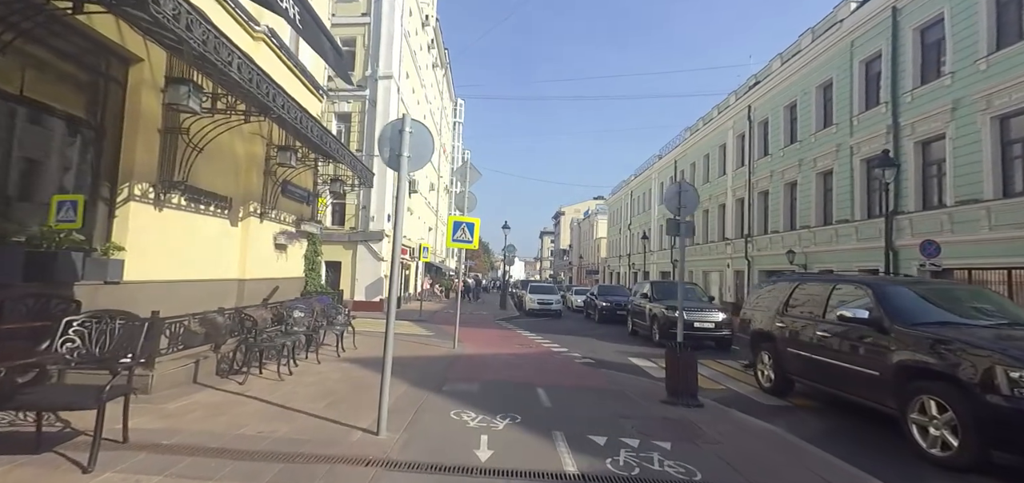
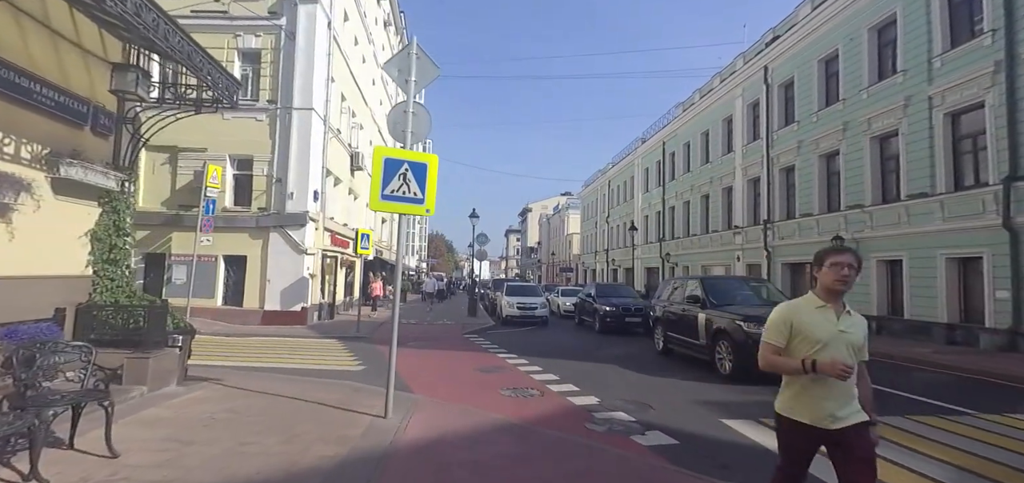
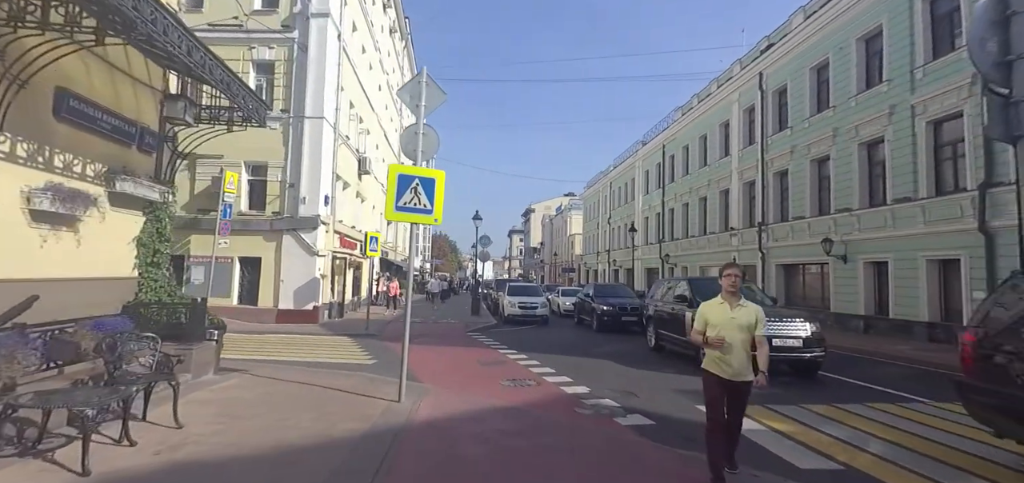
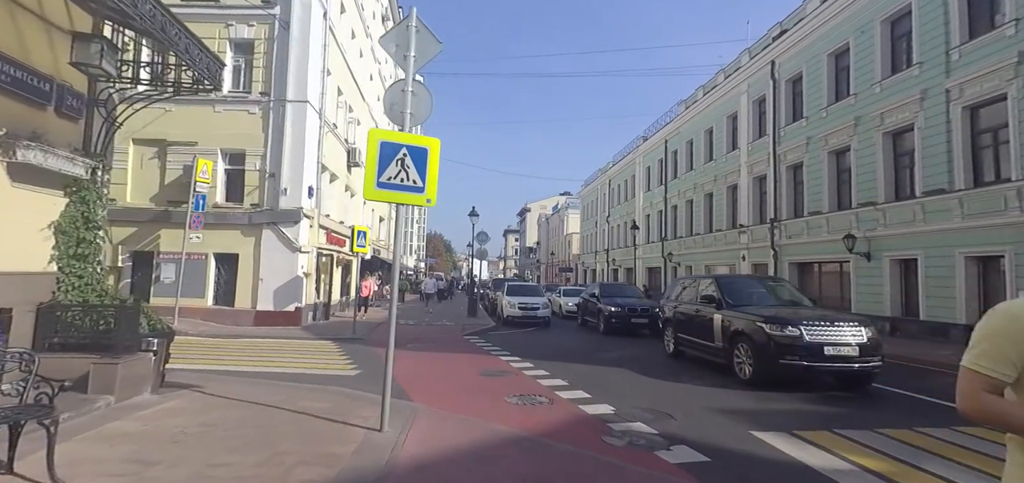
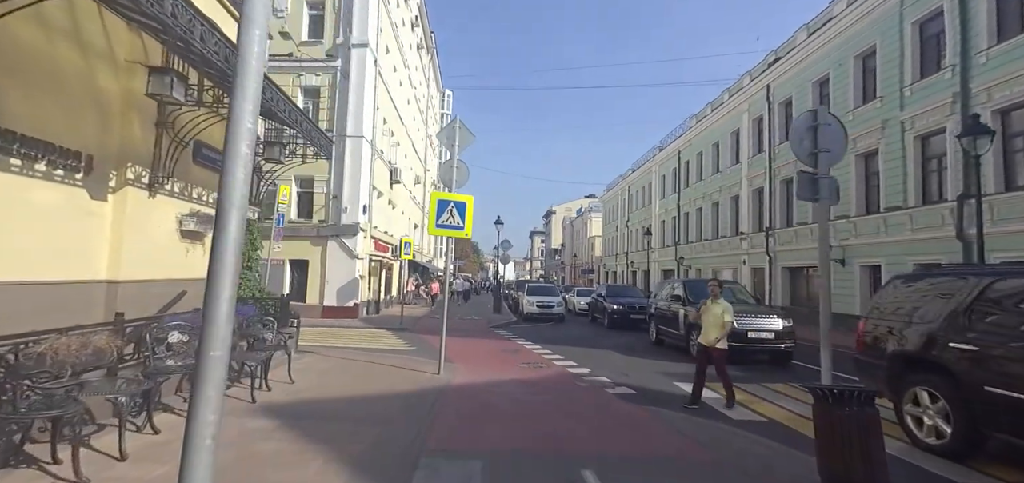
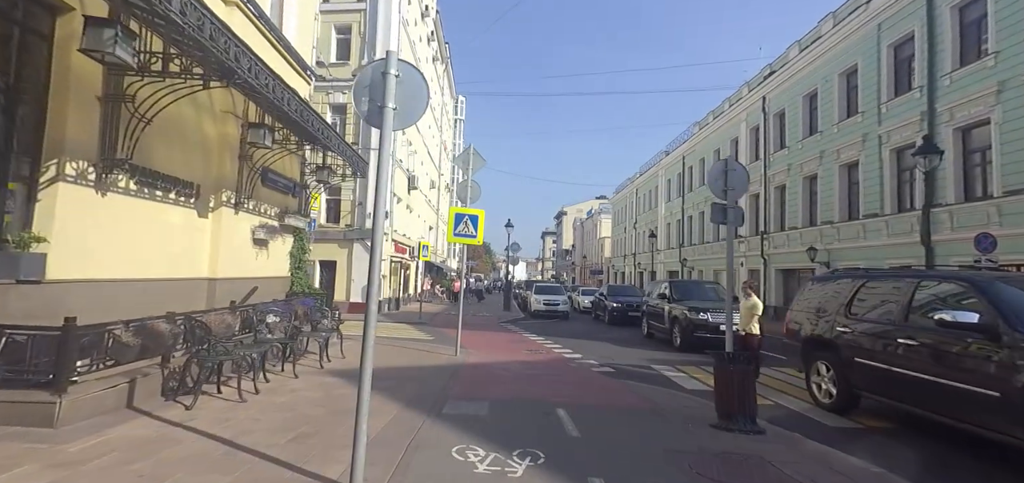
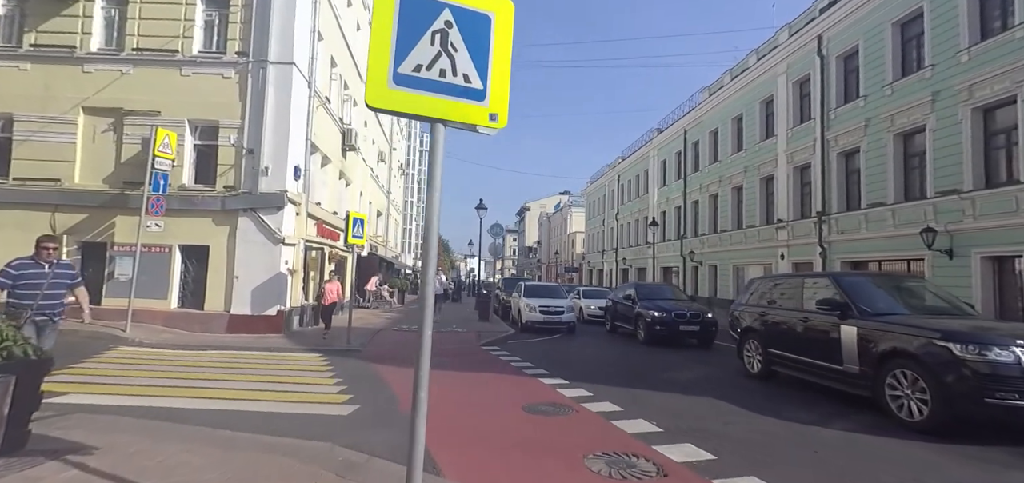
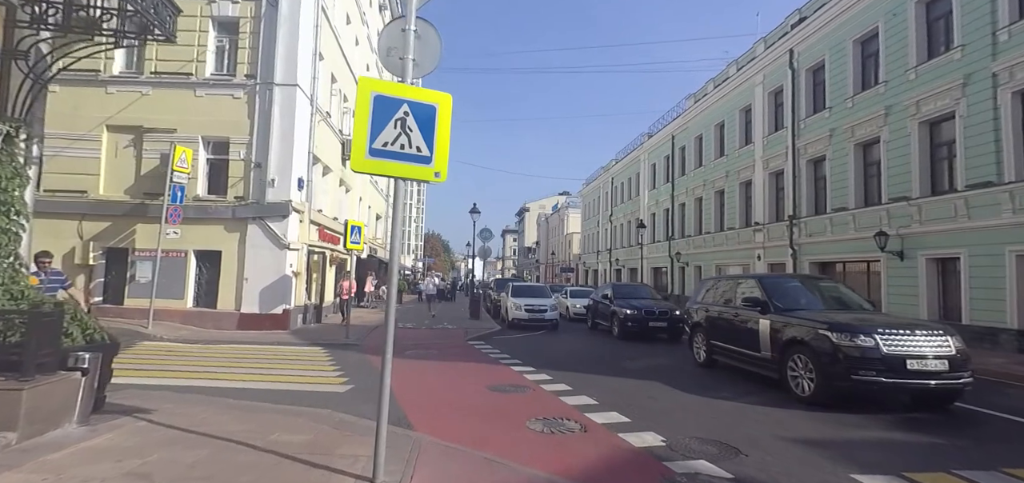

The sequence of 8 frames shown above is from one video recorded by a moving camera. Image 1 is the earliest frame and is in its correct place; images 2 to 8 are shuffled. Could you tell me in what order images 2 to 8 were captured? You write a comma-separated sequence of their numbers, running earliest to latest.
6, 5, 3, 2, 4, 8, 7
